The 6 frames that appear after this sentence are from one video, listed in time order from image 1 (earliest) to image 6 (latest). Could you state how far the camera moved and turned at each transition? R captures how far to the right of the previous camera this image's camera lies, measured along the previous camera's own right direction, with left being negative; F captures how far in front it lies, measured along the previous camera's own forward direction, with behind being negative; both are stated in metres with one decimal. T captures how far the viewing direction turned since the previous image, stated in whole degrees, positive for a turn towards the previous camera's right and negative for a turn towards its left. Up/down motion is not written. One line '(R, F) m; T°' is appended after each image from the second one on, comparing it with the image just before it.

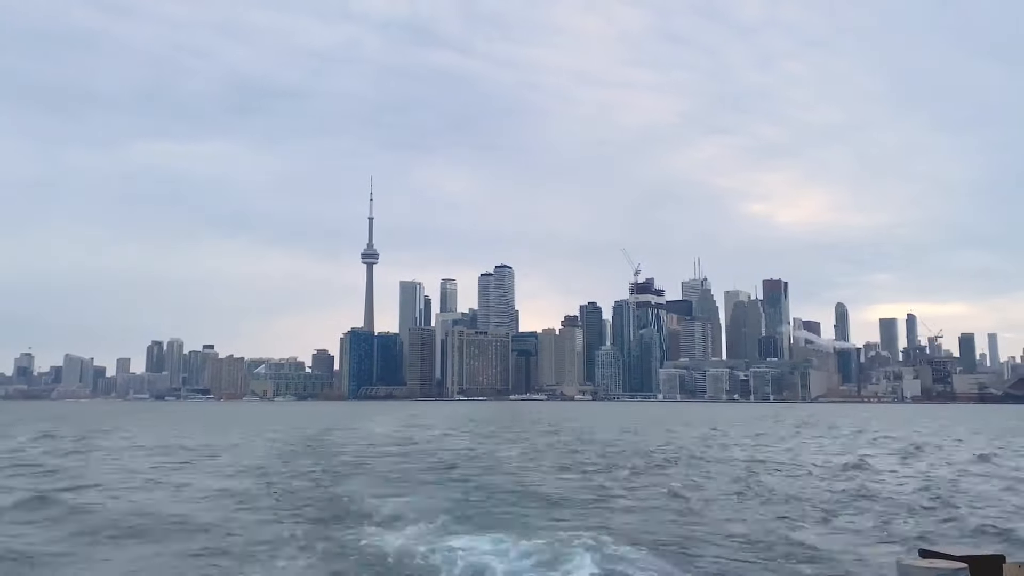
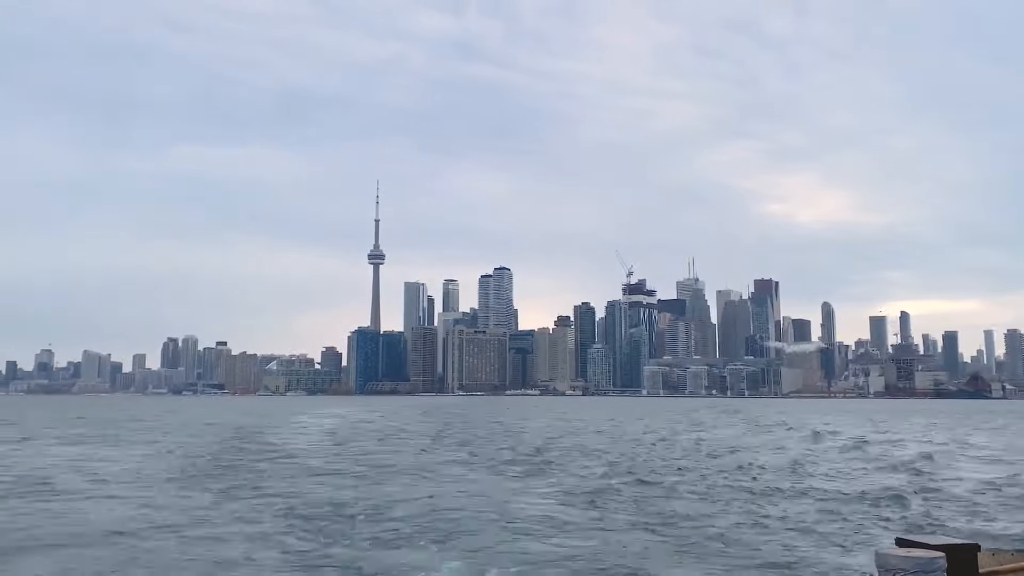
(-1.4, -7.9) m; +1°
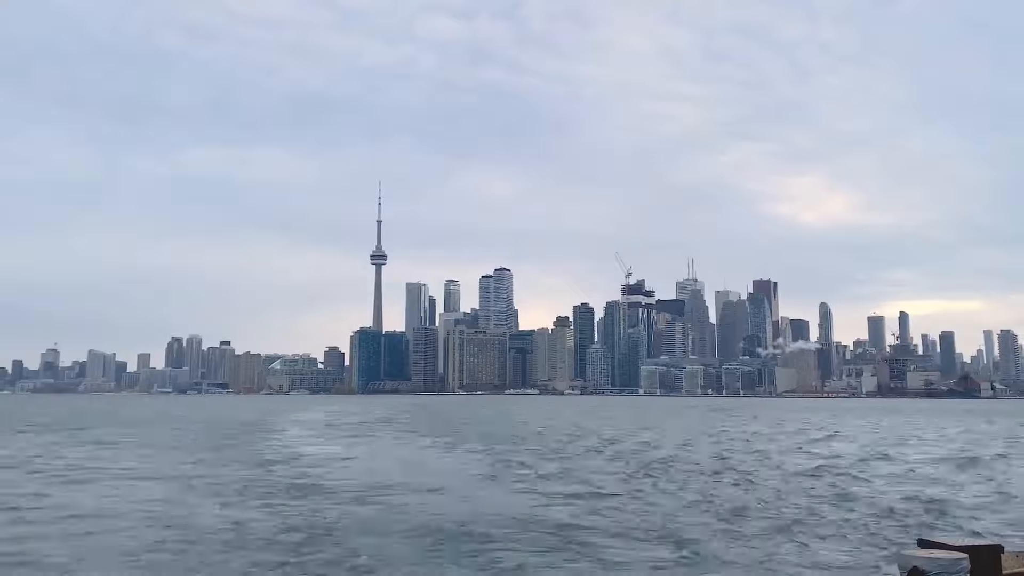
(-0.4, -2.1) m; 0°
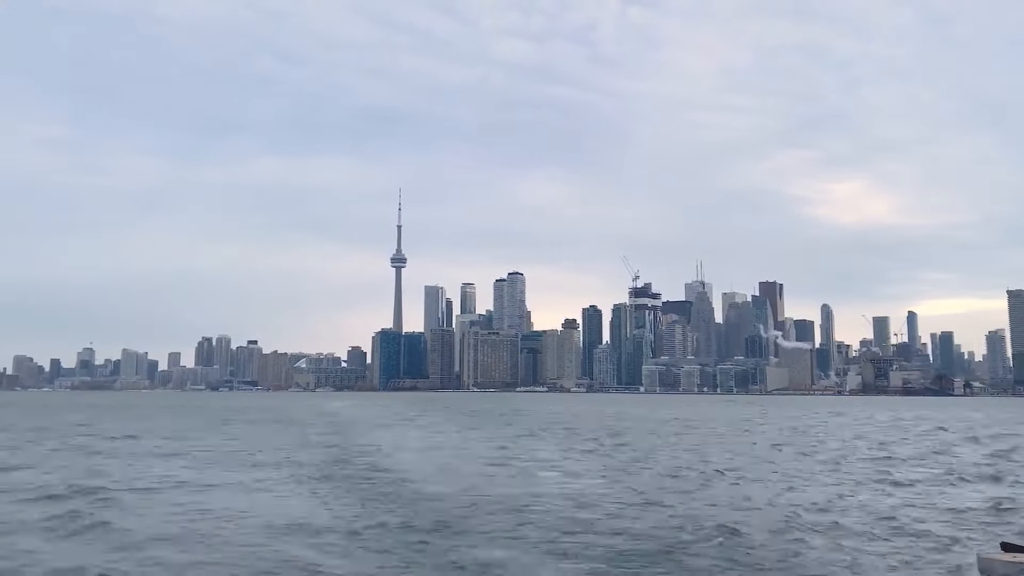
(-7.9, -9.3) m; +2°
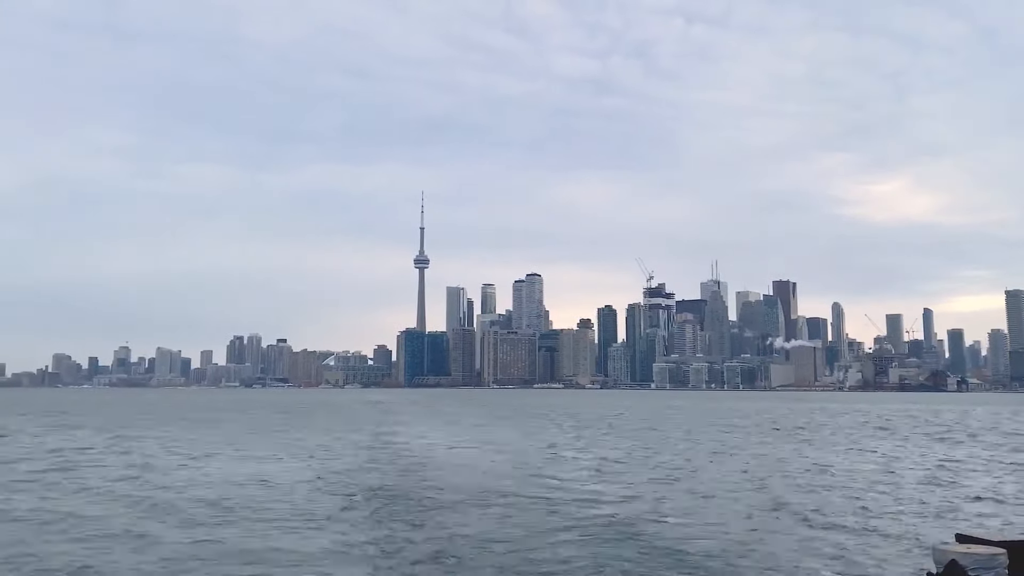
(-5.6, -6.8) m; 0°
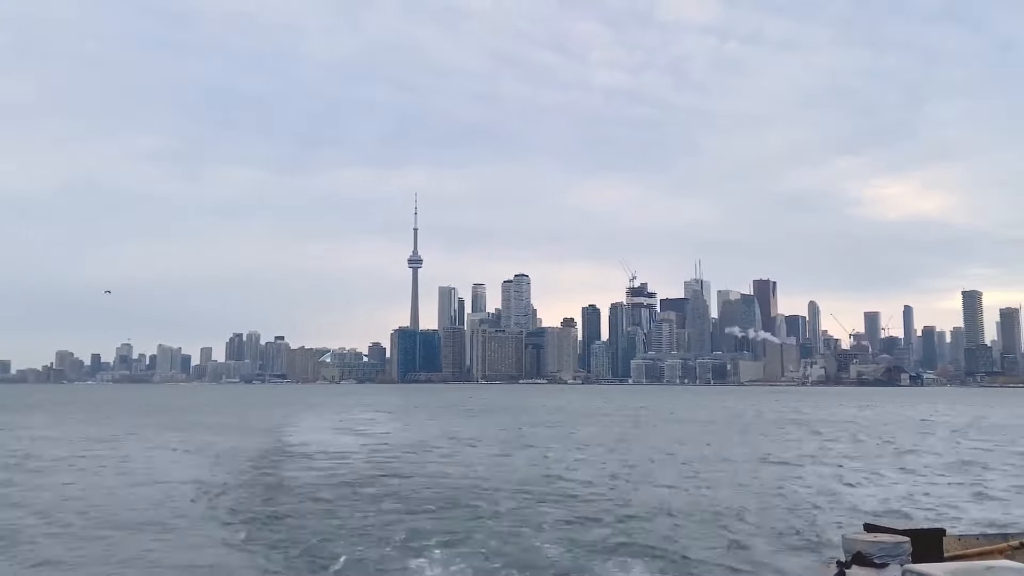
(-7.0, -7.8) m; +3°
